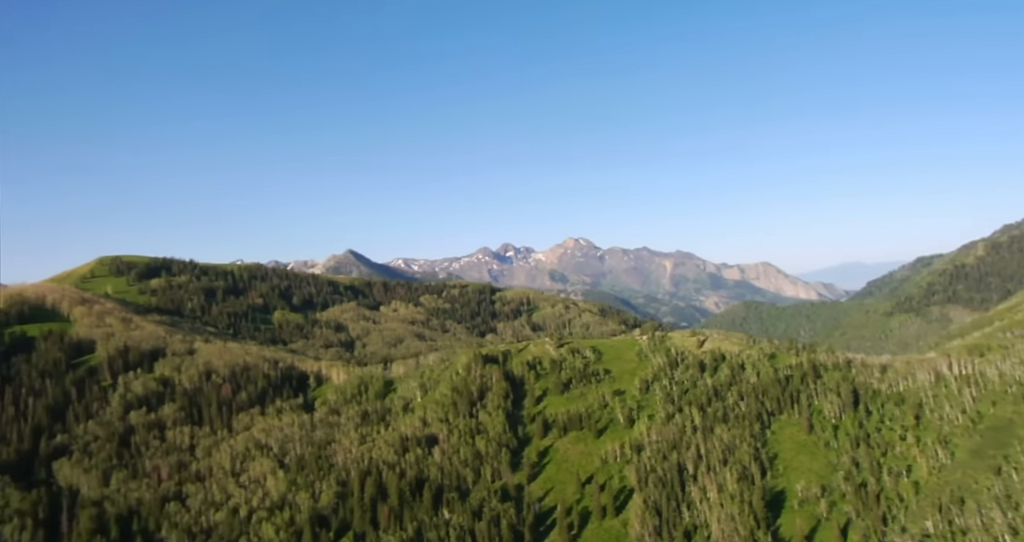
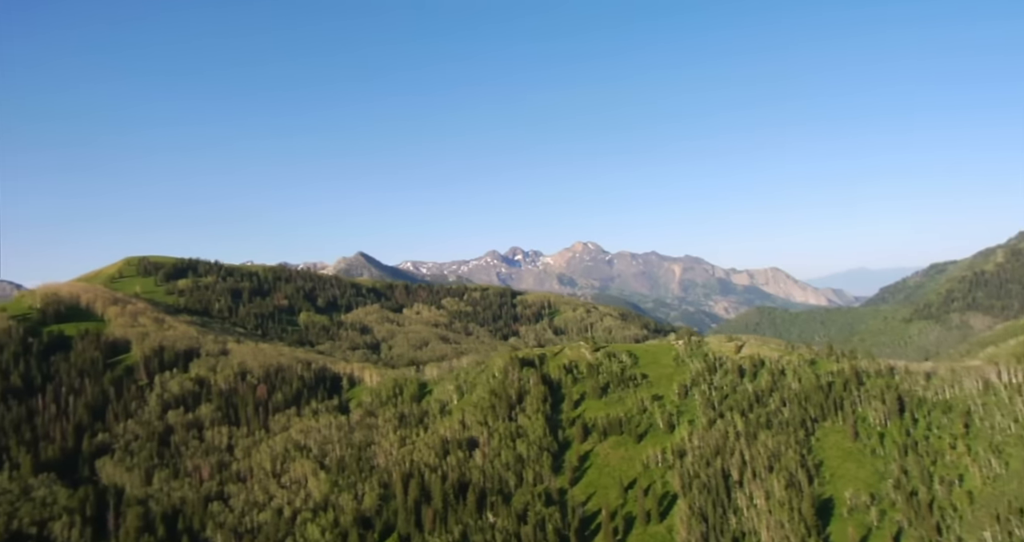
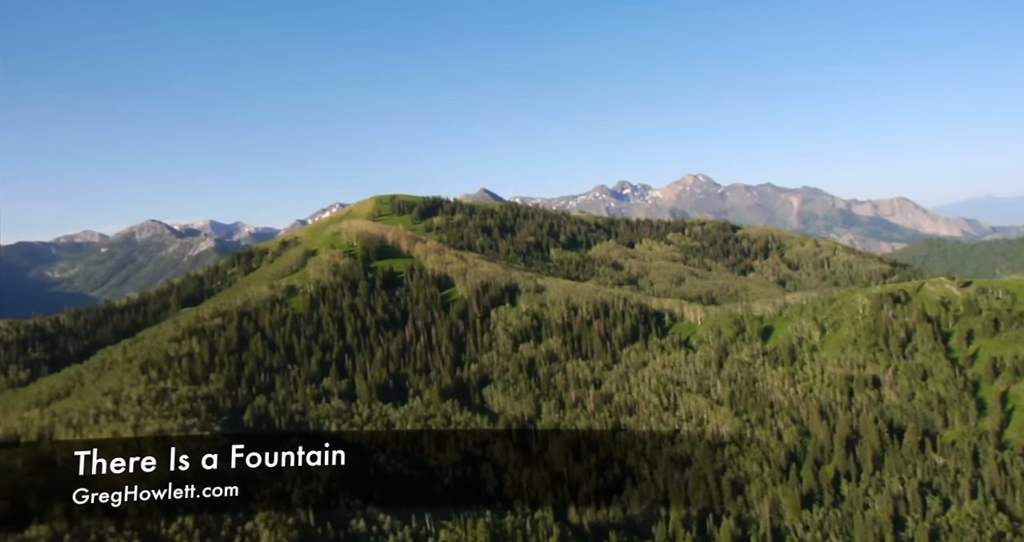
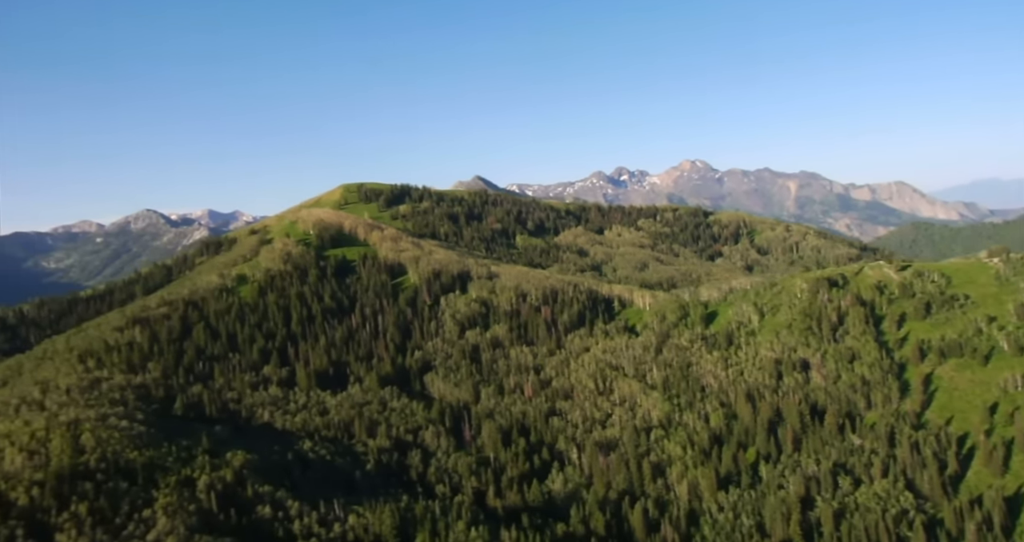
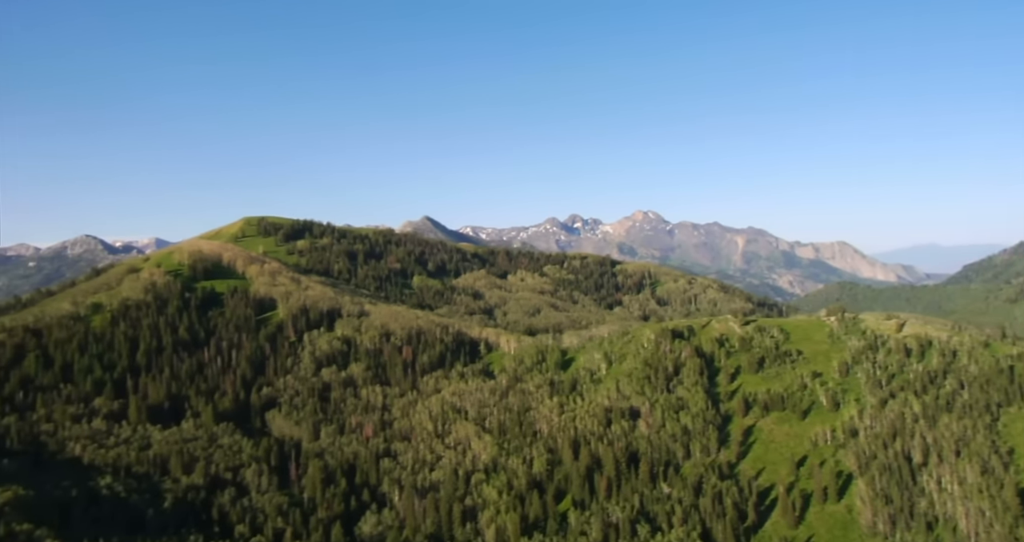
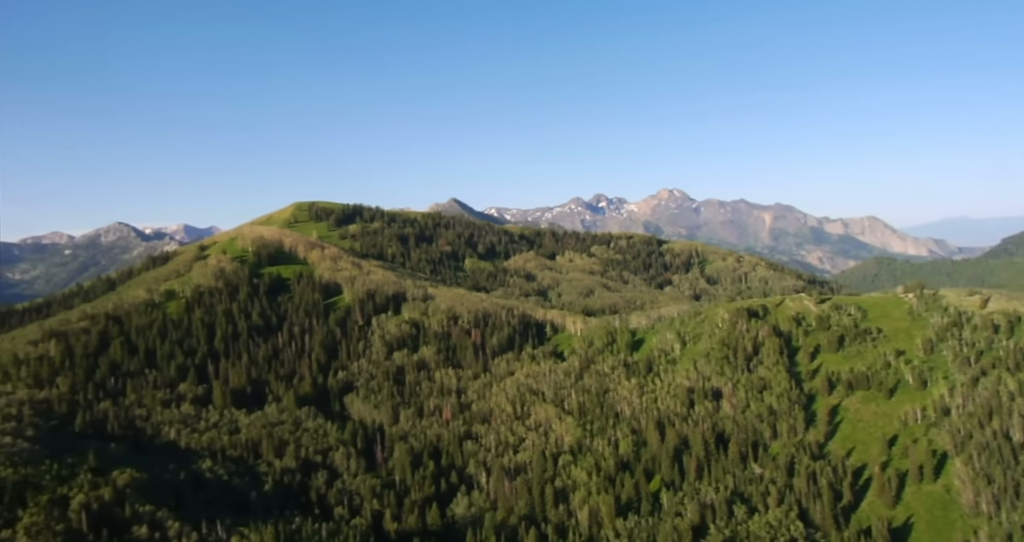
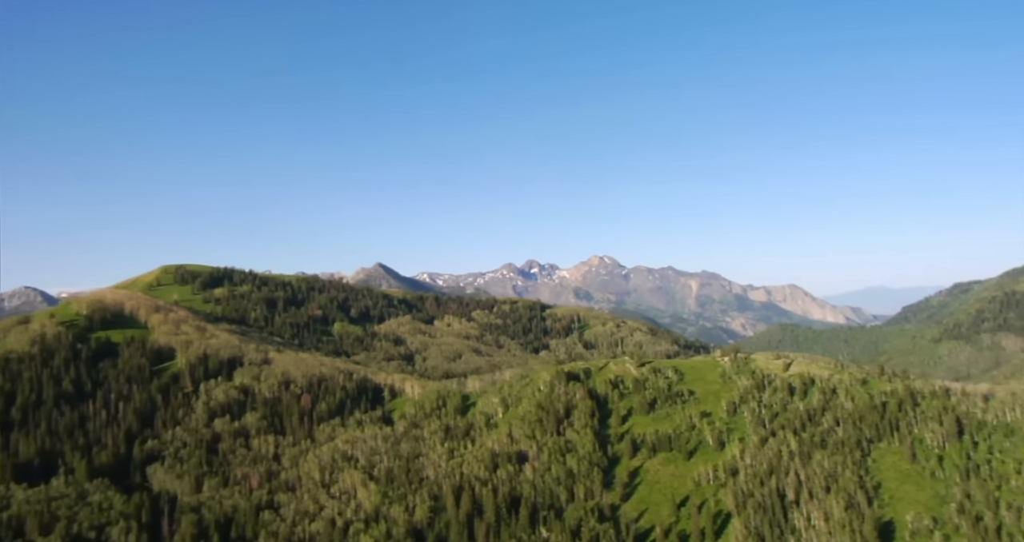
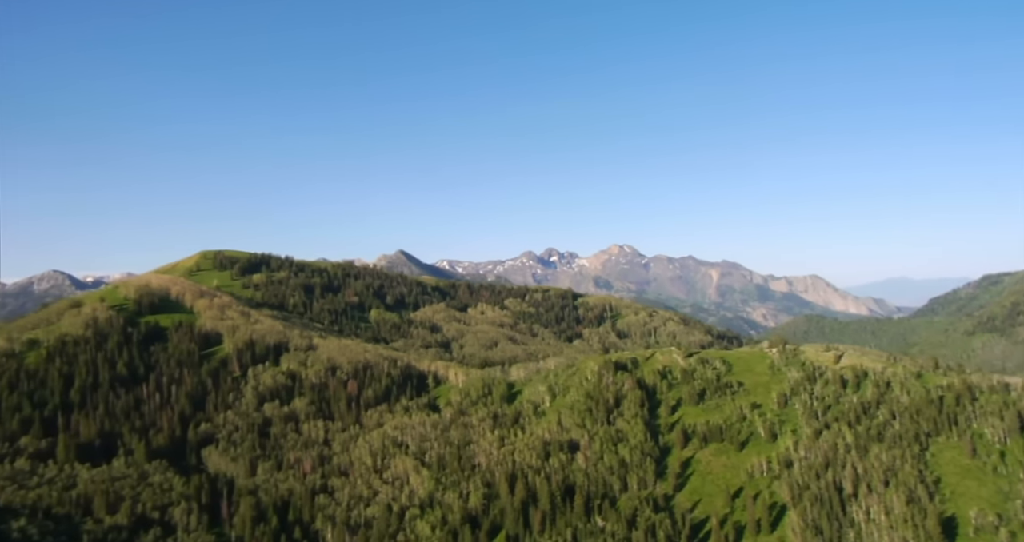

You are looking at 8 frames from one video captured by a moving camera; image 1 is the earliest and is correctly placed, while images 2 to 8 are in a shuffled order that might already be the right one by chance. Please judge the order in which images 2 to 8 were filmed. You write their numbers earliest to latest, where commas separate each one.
2, 7, 8, 5, 6, 4, 3
